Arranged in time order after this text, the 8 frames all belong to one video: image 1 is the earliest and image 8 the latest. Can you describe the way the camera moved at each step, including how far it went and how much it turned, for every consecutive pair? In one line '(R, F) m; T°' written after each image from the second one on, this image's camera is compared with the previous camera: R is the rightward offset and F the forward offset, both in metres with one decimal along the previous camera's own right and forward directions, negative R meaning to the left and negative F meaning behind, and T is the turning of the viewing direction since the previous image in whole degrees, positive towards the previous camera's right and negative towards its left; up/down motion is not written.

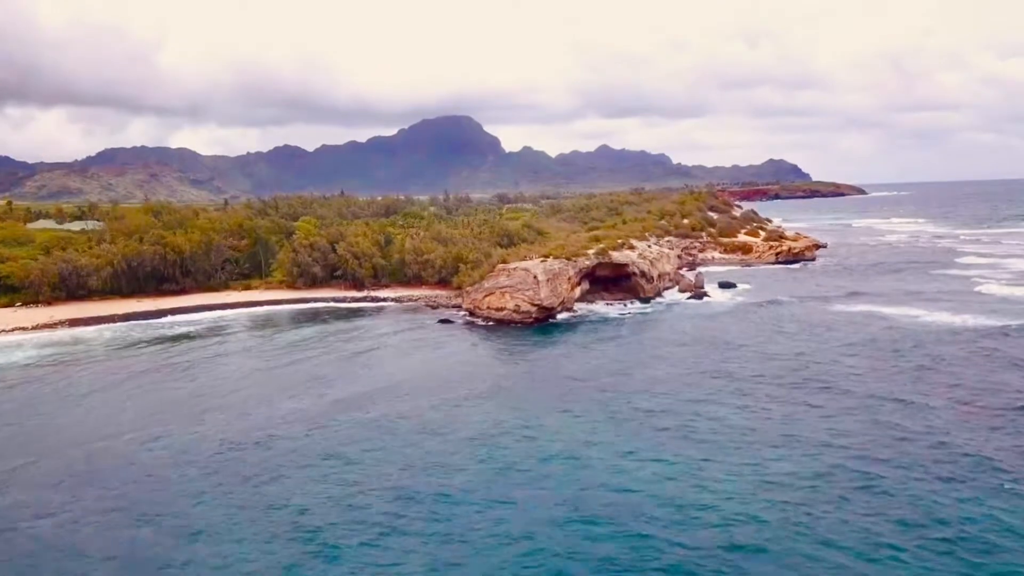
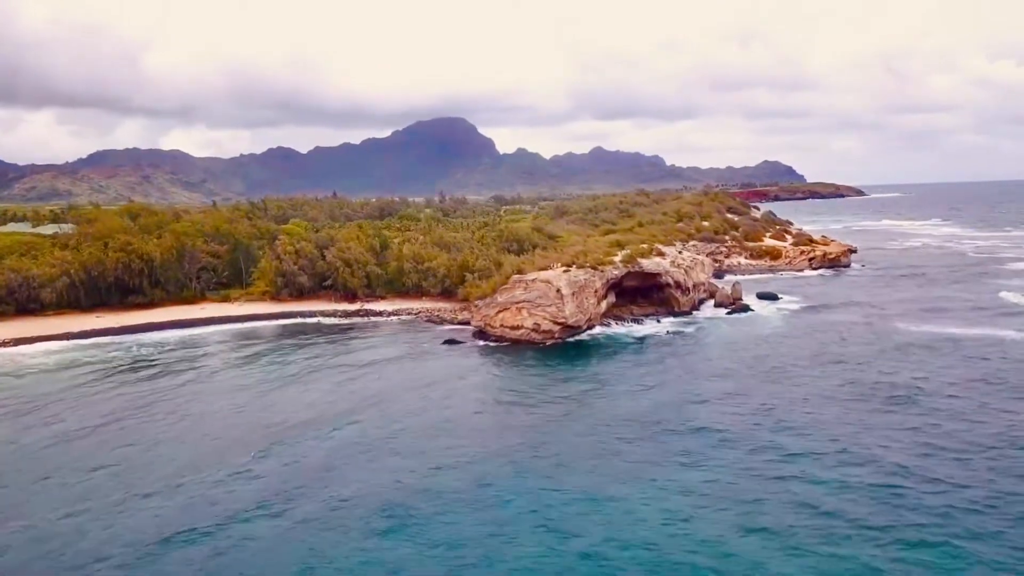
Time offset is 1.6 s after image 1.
(-1.6, +8.0) m; 0°
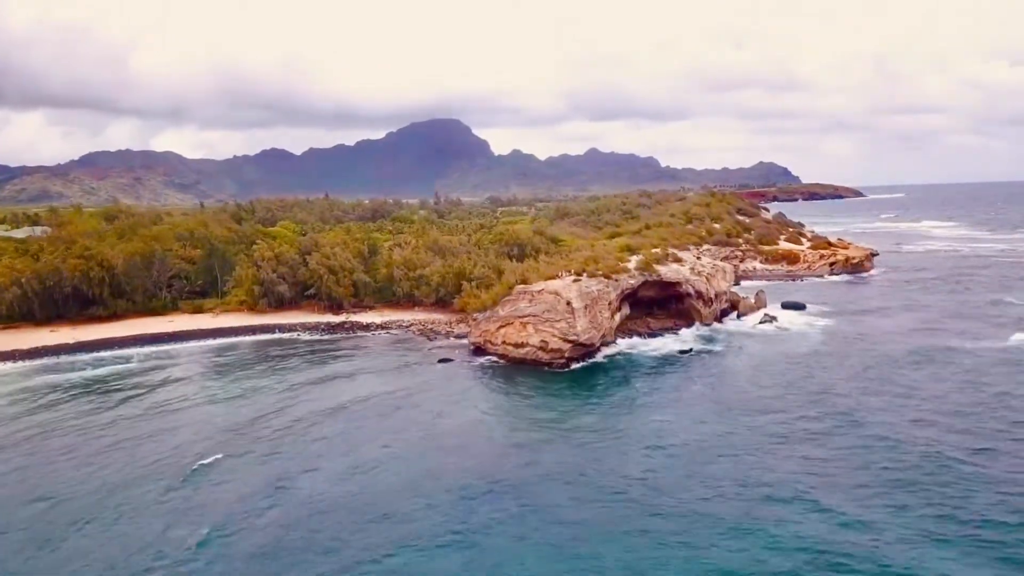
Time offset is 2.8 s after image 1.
(-0.5, +5.7) m; 0°
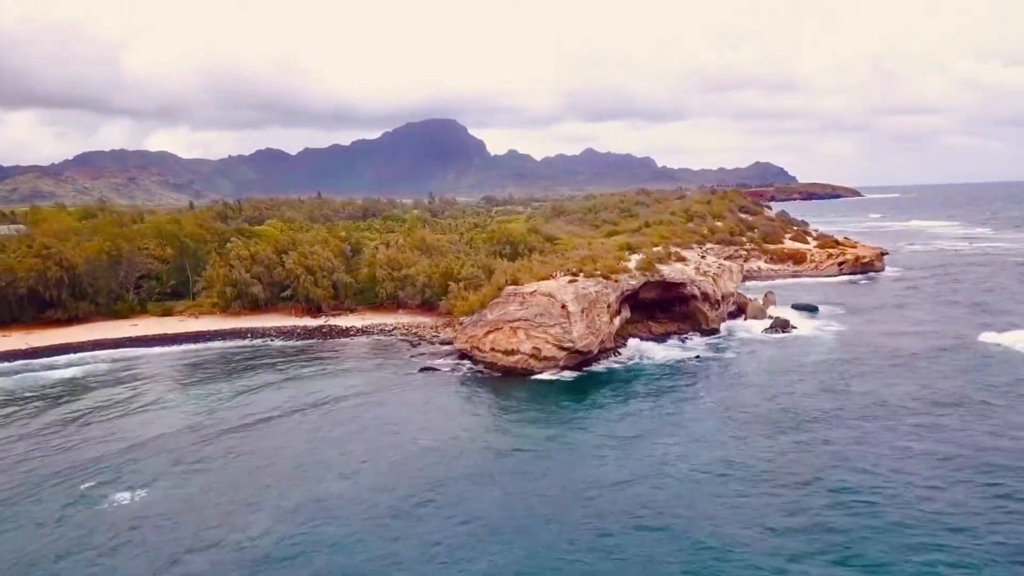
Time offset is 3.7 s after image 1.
(+0.4, +3.9) m; 0°
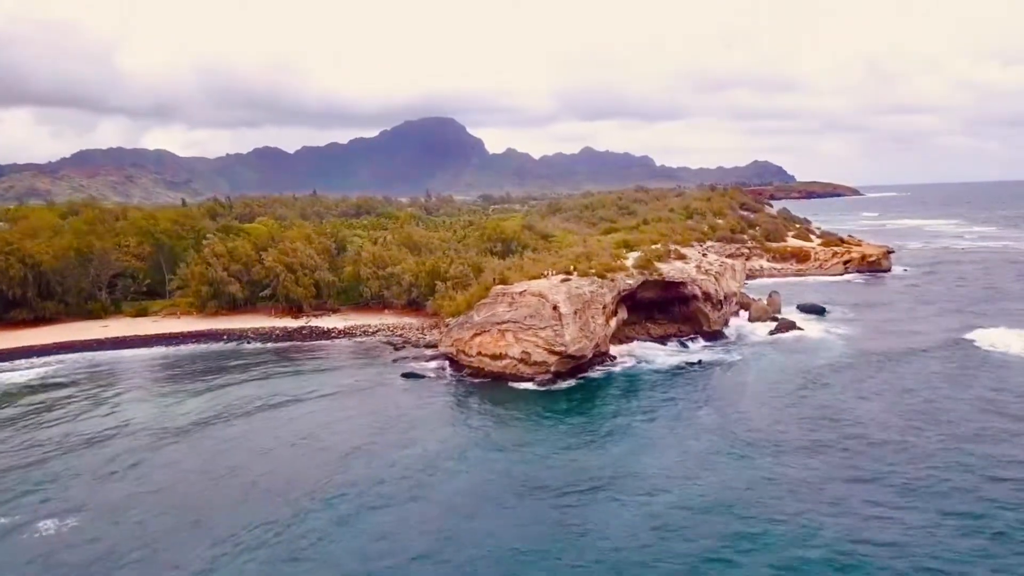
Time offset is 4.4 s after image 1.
(+0.5, +2.7) m; 0°
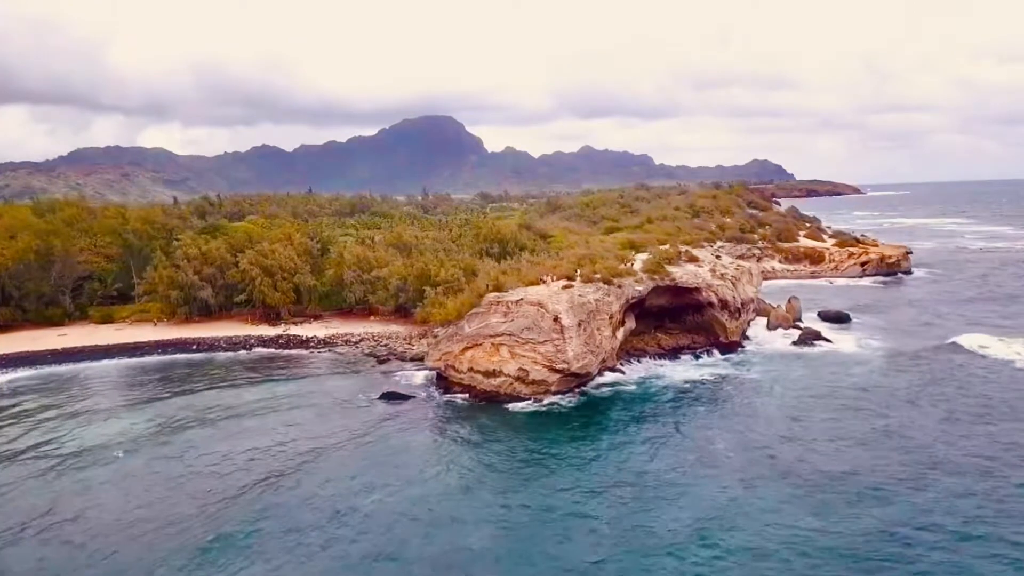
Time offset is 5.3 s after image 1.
(+0.2, +4.1) m; 0°
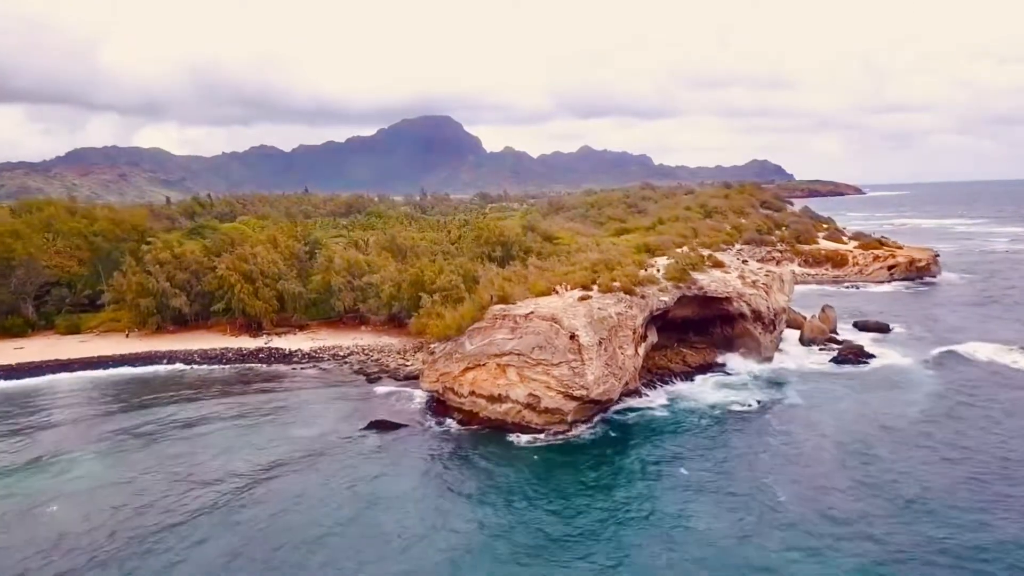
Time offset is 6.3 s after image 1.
(-0.4, +4.3) m; 0°
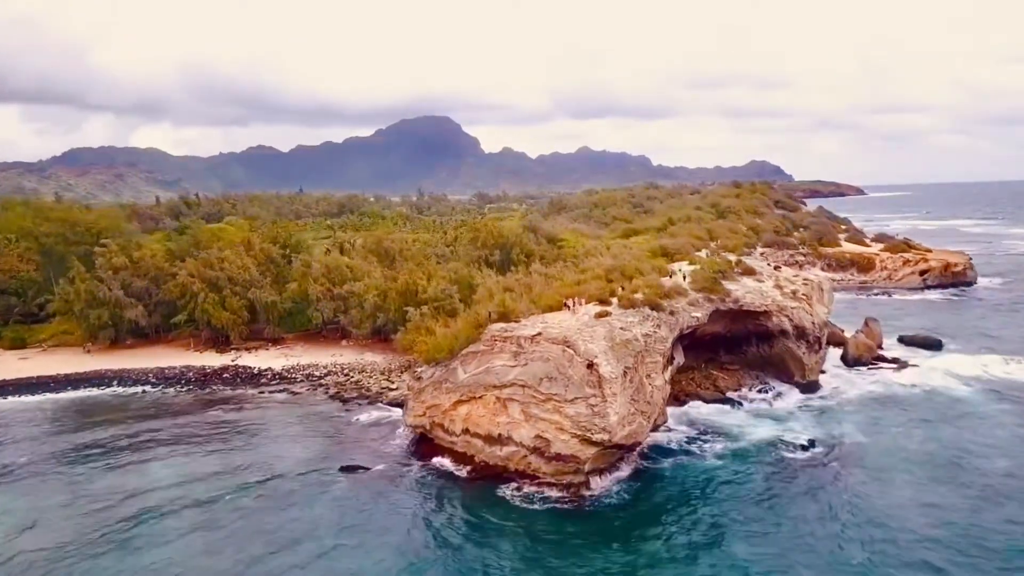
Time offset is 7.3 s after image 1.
(-0.1, +5.0) m; 0°
